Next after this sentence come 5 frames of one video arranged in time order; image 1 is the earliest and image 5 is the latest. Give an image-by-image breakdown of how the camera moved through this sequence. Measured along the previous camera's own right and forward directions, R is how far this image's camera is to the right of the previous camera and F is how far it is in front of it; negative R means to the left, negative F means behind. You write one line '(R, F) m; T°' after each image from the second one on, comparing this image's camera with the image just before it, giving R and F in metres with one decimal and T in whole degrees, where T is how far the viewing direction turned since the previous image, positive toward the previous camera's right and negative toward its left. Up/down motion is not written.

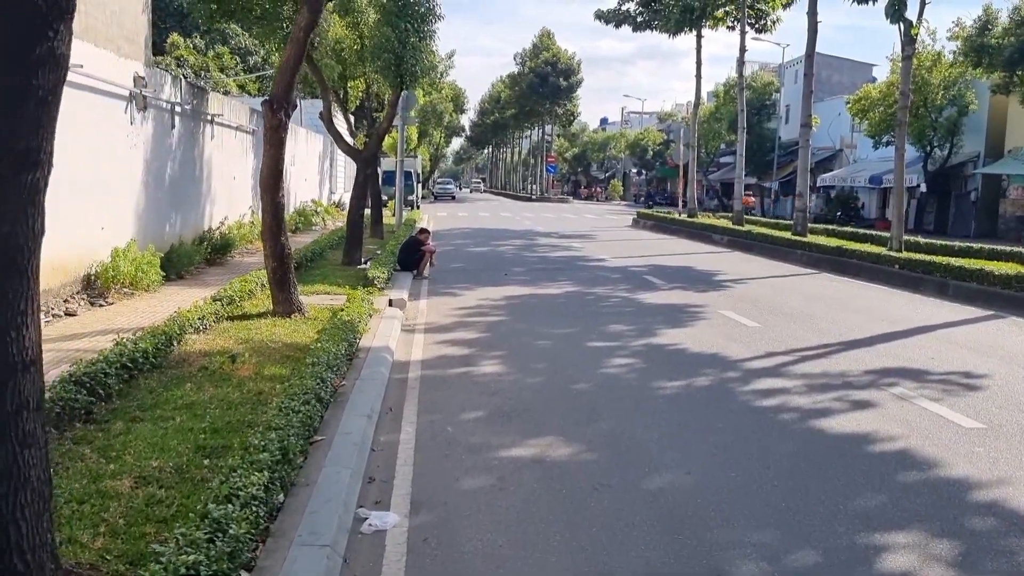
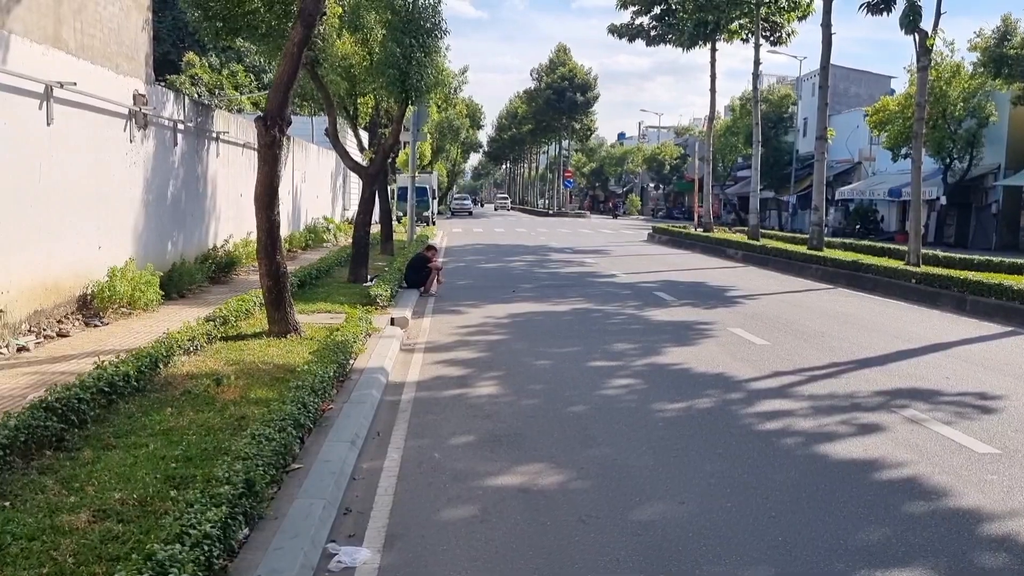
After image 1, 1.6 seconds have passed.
(+0.2, +0.3) m; -1°
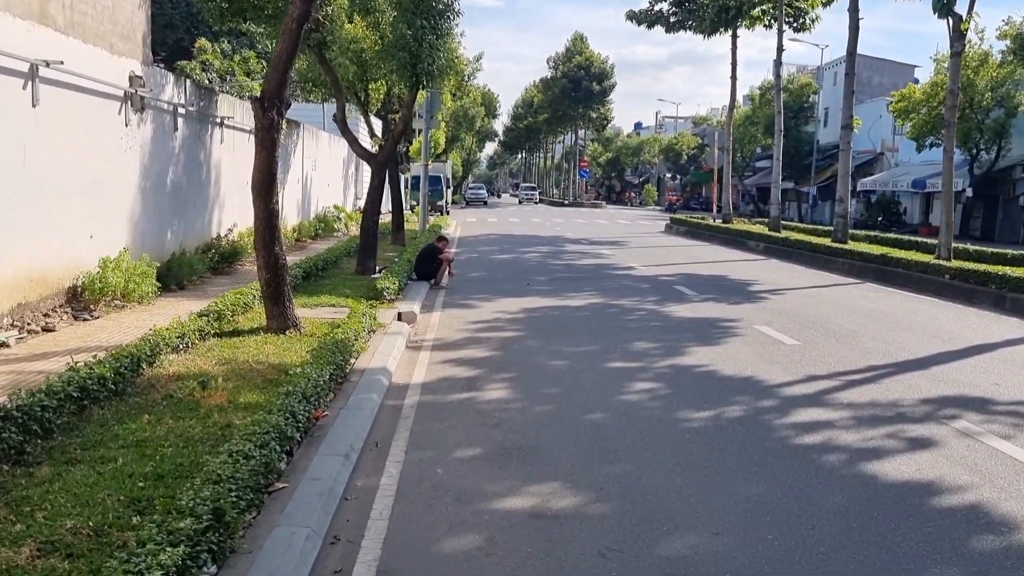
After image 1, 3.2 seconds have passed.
(0.0, +0.7) m; -1°
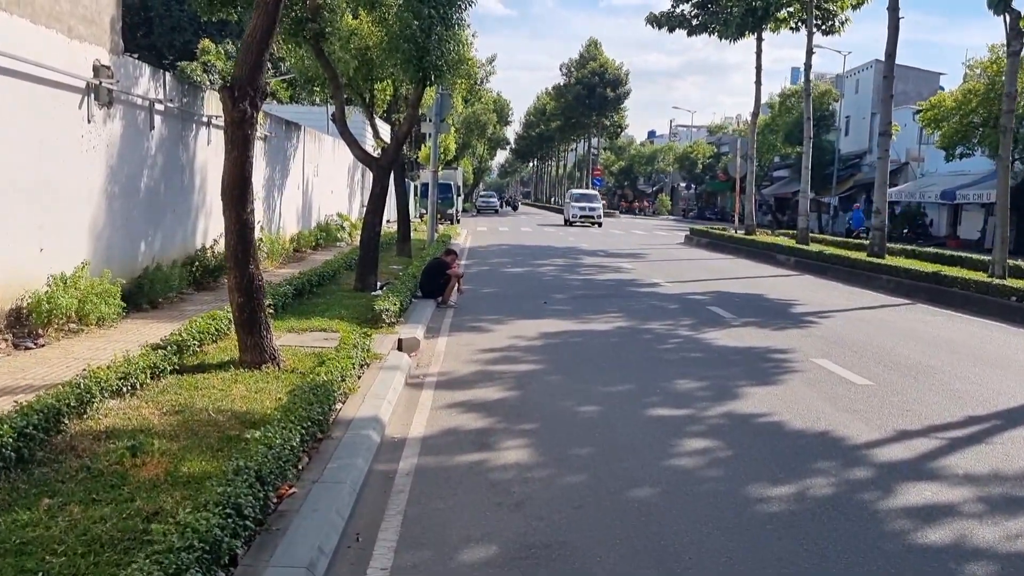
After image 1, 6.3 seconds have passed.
(-0.1, +1.6) m; -1°
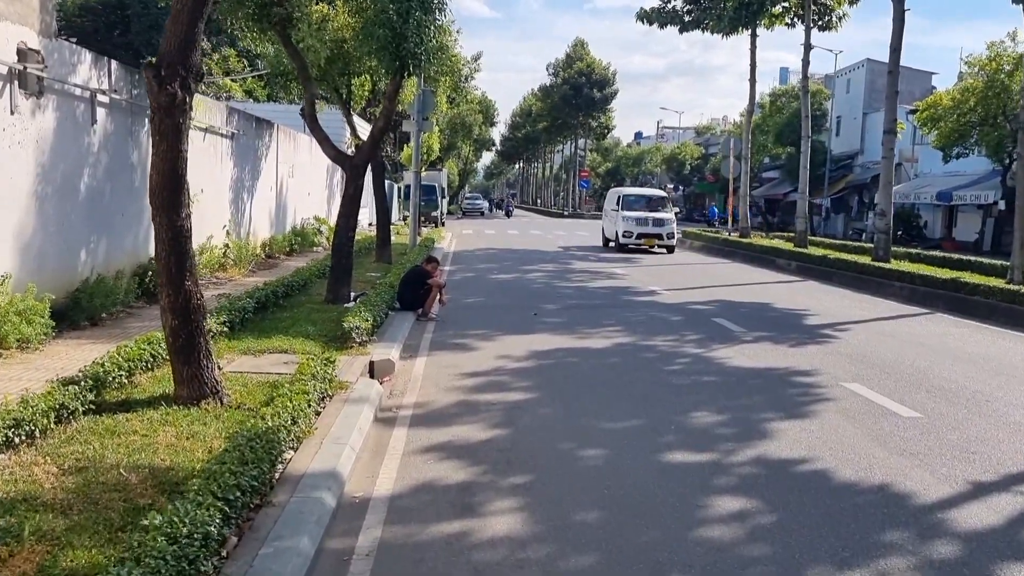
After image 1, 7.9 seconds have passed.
(0.0, +1.3) m; +1°
